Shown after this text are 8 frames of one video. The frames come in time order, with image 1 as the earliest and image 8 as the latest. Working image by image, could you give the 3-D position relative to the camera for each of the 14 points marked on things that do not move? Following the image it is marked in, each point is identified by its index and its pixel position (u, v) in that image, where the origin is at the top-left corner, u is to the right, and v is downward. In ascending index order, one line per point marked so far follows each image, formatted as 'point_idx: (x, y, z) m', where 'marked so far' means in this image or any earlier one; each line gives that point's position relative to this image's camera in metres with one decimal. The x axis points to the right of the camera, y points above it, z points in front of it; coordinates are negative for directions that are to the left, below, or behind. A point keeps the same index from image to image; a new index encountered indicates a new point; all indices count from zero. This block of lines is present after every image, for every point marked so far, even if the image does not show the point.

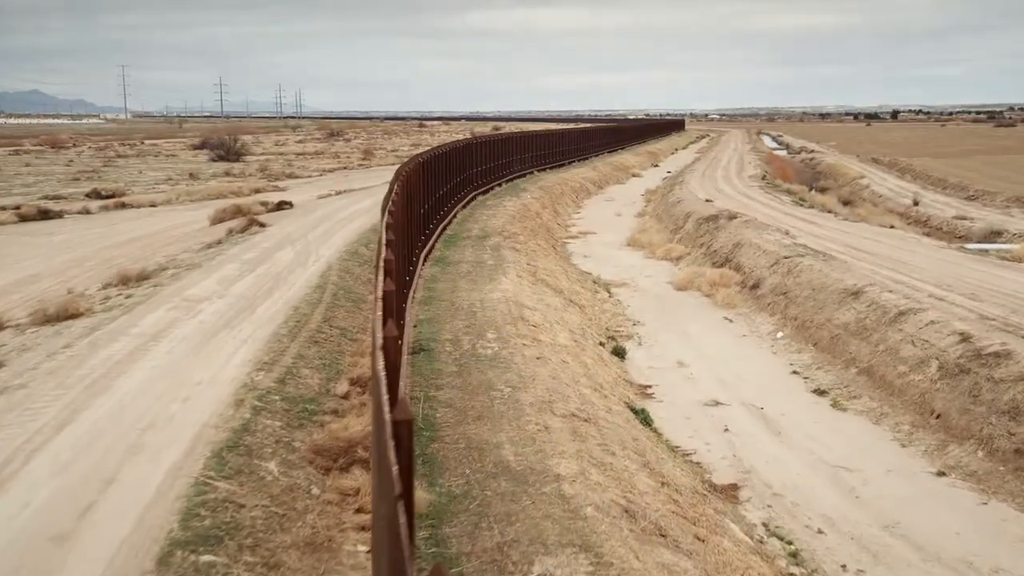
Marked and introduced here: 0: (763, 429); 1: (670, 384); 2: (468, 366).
0: (+3.6, -2.0, +16.5) m
1: (+2.7, -1.7, +19.4) m
2: (-0.6, -1.1, +15.8) m
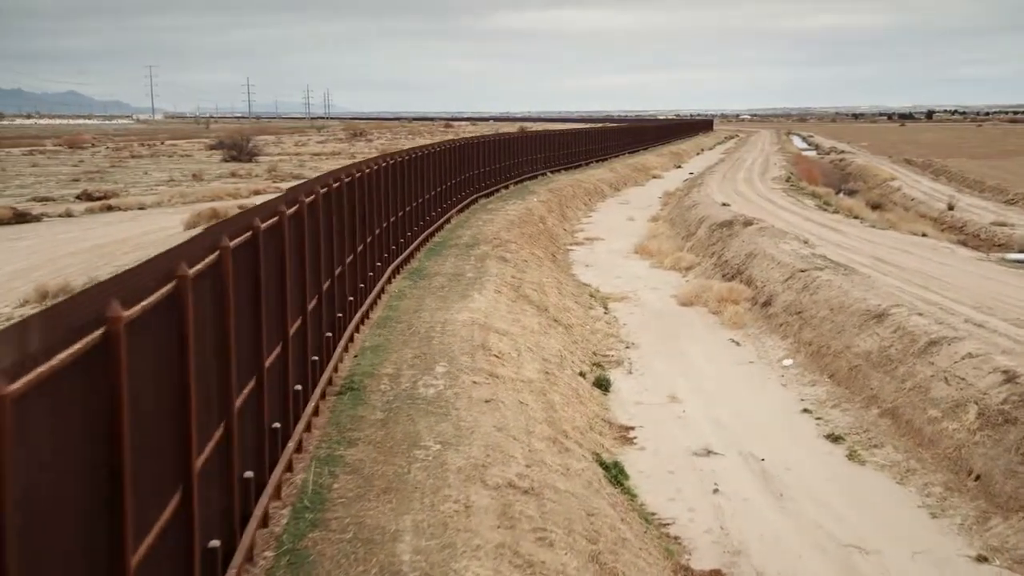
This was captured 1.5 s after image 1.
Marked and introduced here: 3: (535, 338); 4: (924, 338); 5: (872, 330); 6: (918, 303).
0: (+2.9, -2.4, +13.5) m
1: (+2.1, -2.0, +16.5) m
2: (-1.3, -1.4, +12.9) m
3: (+0.4, -0.8, +19.2) m
4: (+6.2, -0.8, +17.3) m
5: (+5.9, -0.7, +18.9) m
6: (+7.0, -0.3, +19.9) m
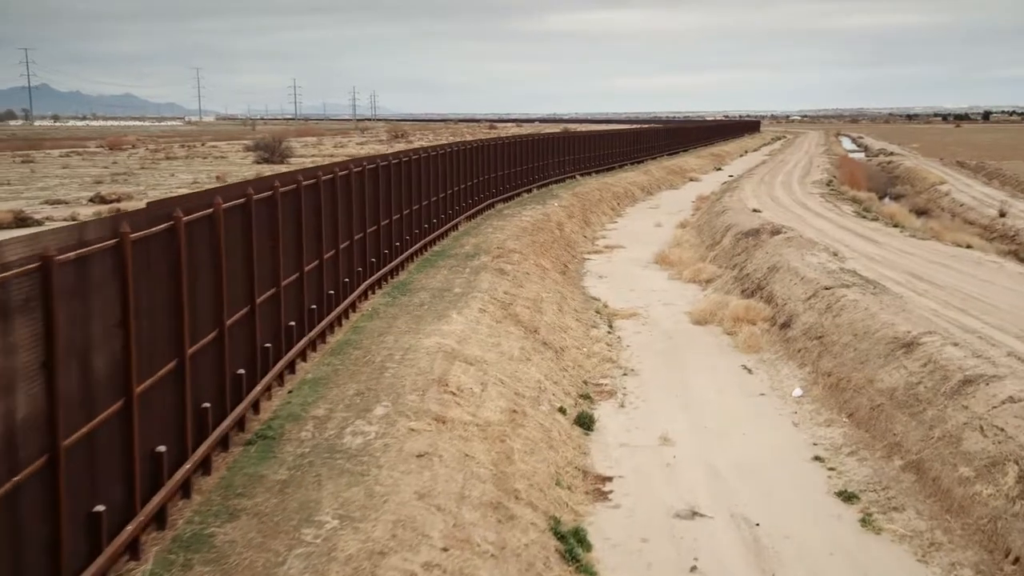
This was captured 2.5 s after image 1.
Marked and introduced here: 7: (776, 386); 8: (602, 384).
0: (+2.3, -2.7, +11.1) m
1: (+1.6, -2.3, +14.1) m
2: (-1.9, -1.7, +10.7) m
3: (0.0, -1.1, +16.9) m
4: (+5.8, -1.1, +14.8) m
5: (+5.5, -1.1, +16.4) m
6: (+6.7, -0.6, +17.4) m
7: (+4.3, -1.6, +18.7) m
8: (+1.5, -1.6, +18.9) m
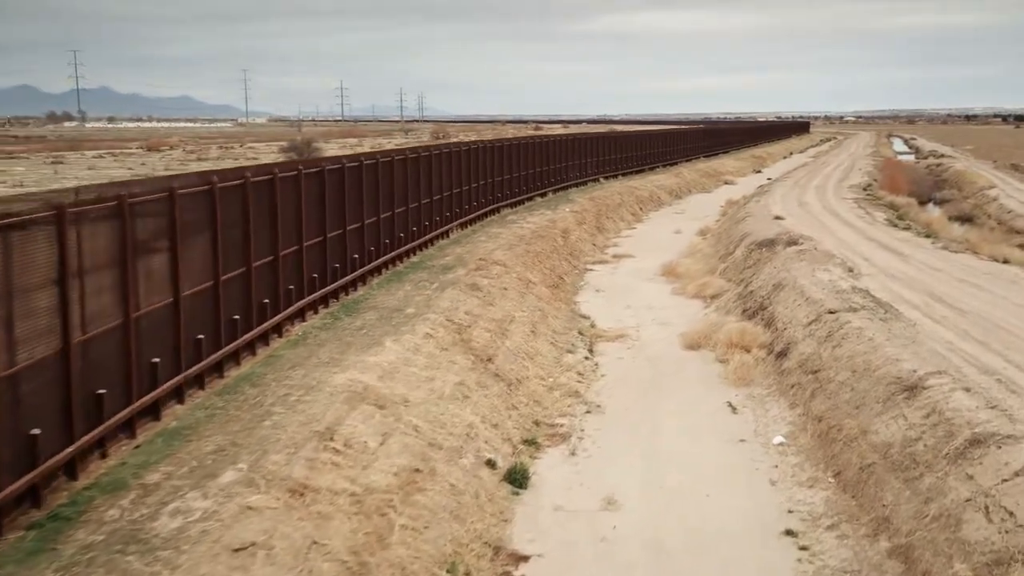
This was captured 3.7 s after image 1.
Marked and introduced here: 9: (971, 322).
0: (+1.1, -3.1, +8.5) m
1: (+0.5, -2.7, +11.5) m
2: (-3.1, -2.0, +8.3) m
3: (-0.9, -1.5, +14.4) m
4: (+4.8, -1.5, +12.0) m
5: (+4.6, -1.5, +13.6) m
6: (+5.8, -1.0, +14.5) m
7: (+3.5, -2.0, +16.0) m
8: (+0.6, -2.0, +16.3) m
9: (+7.0, -0.5, +17.5) m
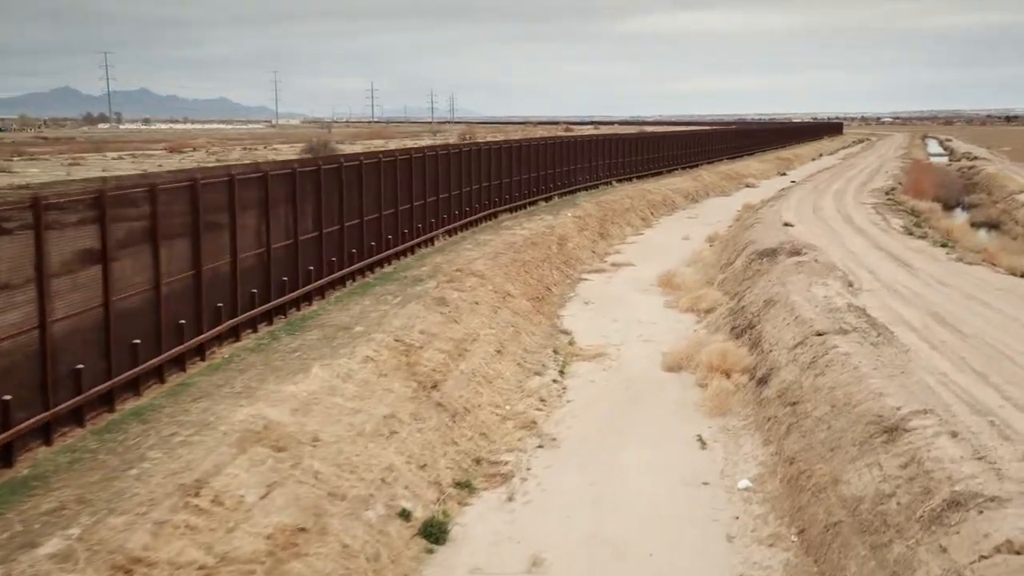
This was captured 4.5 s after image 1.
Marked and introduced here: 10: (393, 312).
0: (+0.1, -3.3, +6.8) m
1: (-0.4, -3.0, +9.8) m
2: (-4.1, -2.3, +6.7) m
3: (-1.7, -1.8, +12.7) m
4: (+3.8, -1.8, +10.2) m
5: (+3.7, -1.8, +11.8) m
6: (+4.9, -1.3, +12.7) m
7: (+2.7, -2.3, +14.2) m
8: (-0.1, -2.2, +14.6) m
9: (+6.3, -0.8, +15.7) m
10: (-2.0, -0.4, +19.8) m
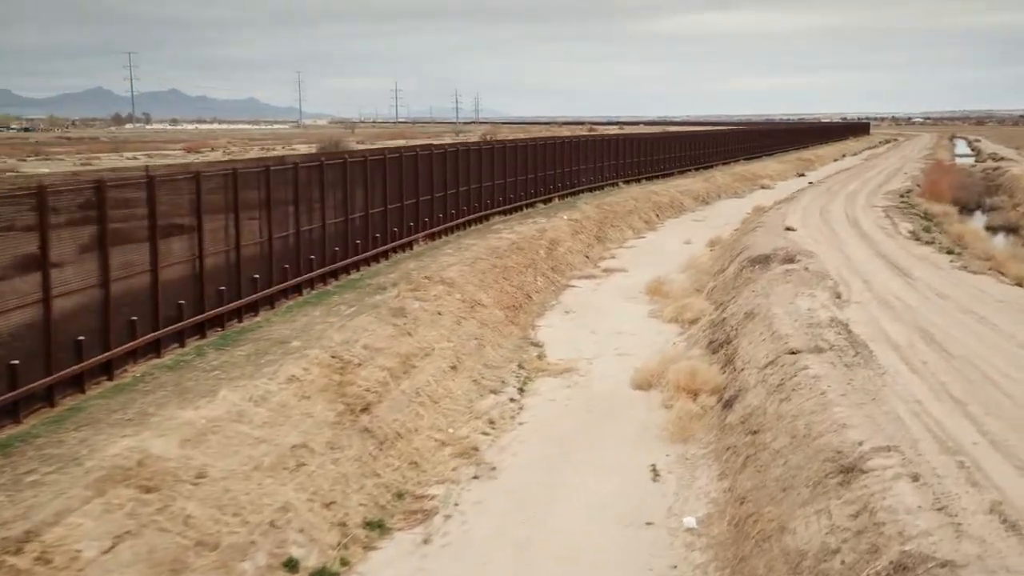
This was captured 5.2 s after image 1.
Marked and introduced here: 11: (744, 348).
0: (-0.9, -3.5, +5.4) m
1: (-1.3, -3.1, +8.4) m
2: (-5.2, -2.5, +5.4) m
3: (-2.6, -1.9, +11.4) m
4: (+2.9, -2.0, +8.7) m
5: (+2.8, -2.0, +10.4) m
6: (+4.1, -1.5, +11.2) m
7: (+1.8, -2.5, +12.8) m
8: (-1.0, -2.4, +13.2) m
9: (+5.5, -1.0, +14.1) m
10: (-2.8, -0.6, +18.5) m
11: (+3.7, -0.9, +17.9) m
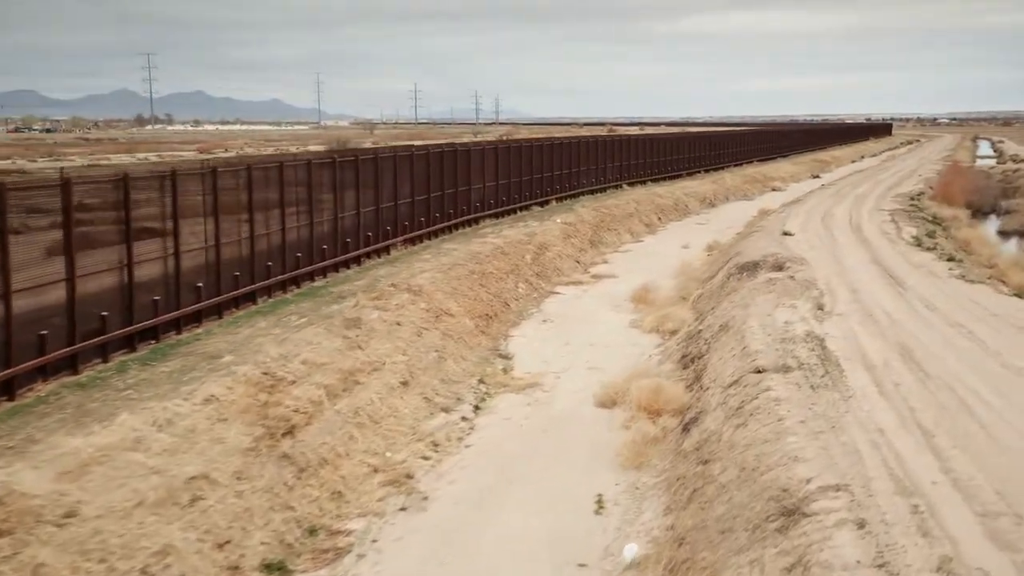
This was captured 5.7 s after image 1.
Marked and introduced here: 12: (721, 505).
0: (-1.9, -3.7, +4.2) m
1: (-2.2, -3.3, +7.3) m
2: (-6.1, -2.6, +4.3) m
3: (-3.5, -2.1, +10.3) m
4: (+2.0, -2.2, +7.5) m
5: (+2.0, -2.1, +9.1) m
6: (+3.2, -1.7, +10.0) m
7: (+1.0, -2.7, +11.6) m
8: (-1.8, -2.6, +12.1) m
9: (+4.7, -1.2, +12.9) m
10: (-3.5, -0.8, +17.4) m
11: (+2.9, -1.1, +16.7) m
12: (+2.0, -2.1, +10.9) m
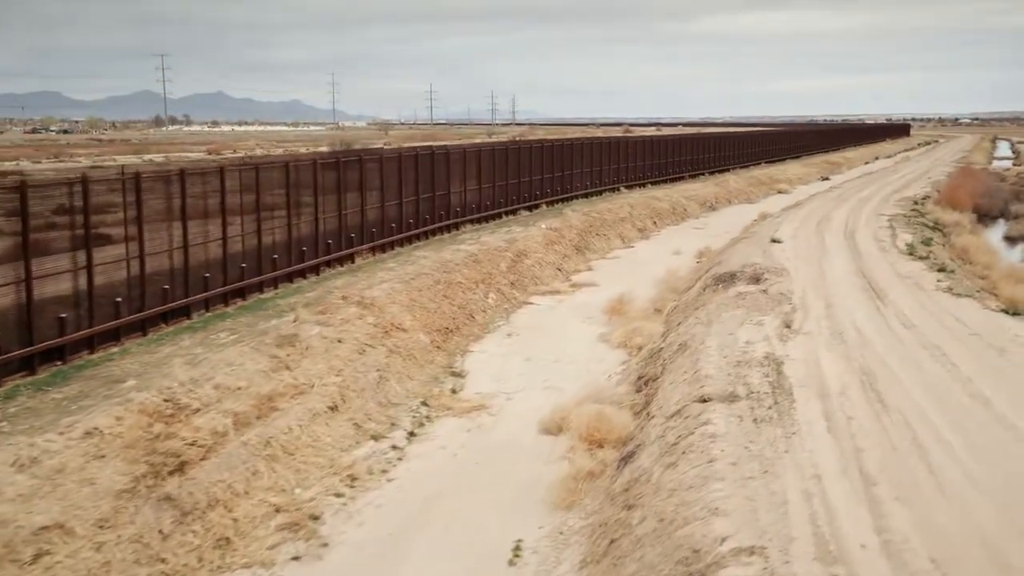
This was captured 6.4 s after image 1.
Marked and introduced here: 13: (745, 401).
0: (-3.0, -3.9, +3.0) m
1: (-3.3, -3.5, +6.1) m
2: (-7.2, -2.8, +3.1) m
3: (-4.5, -2.3, +9.1) m
4: (+1.0, -2.4, +6.2) m
5: (+1.0, -2.4, +7.8) m
6: (+2.2, -1.9, +8.6) m
7: (0.0, -2.9, +10.3) m
8: (-2.8, -2.8, +10.8) m
9: (+3.7, -1.5, +11.5) m
10: (-4.4, -1.0, +16.1) m
11: (+2.0, -1.4, +15.3) m
12: (+1.0, -2.3, +9.6) m
13: (+2.7, -1.3, +13.1) m
